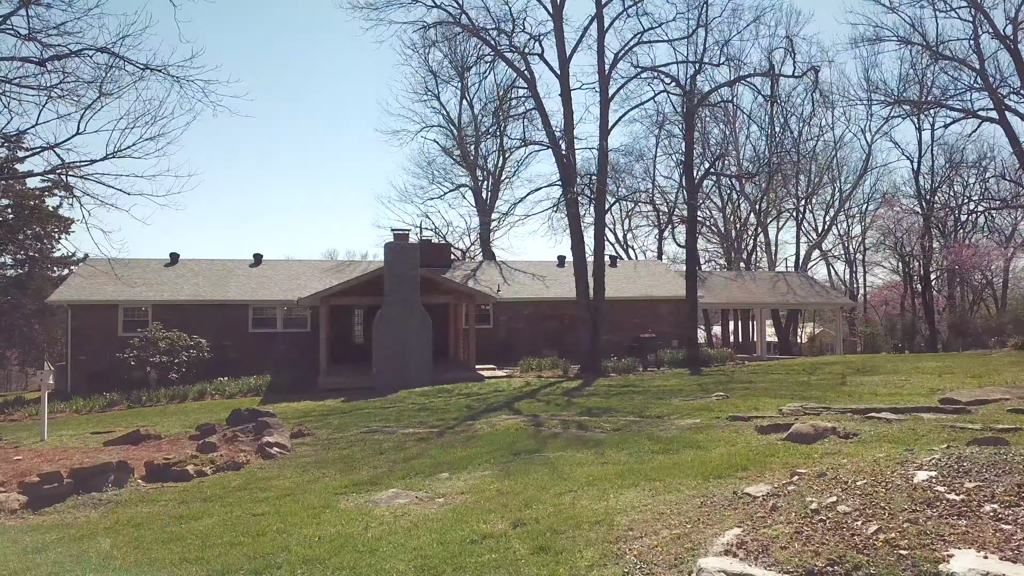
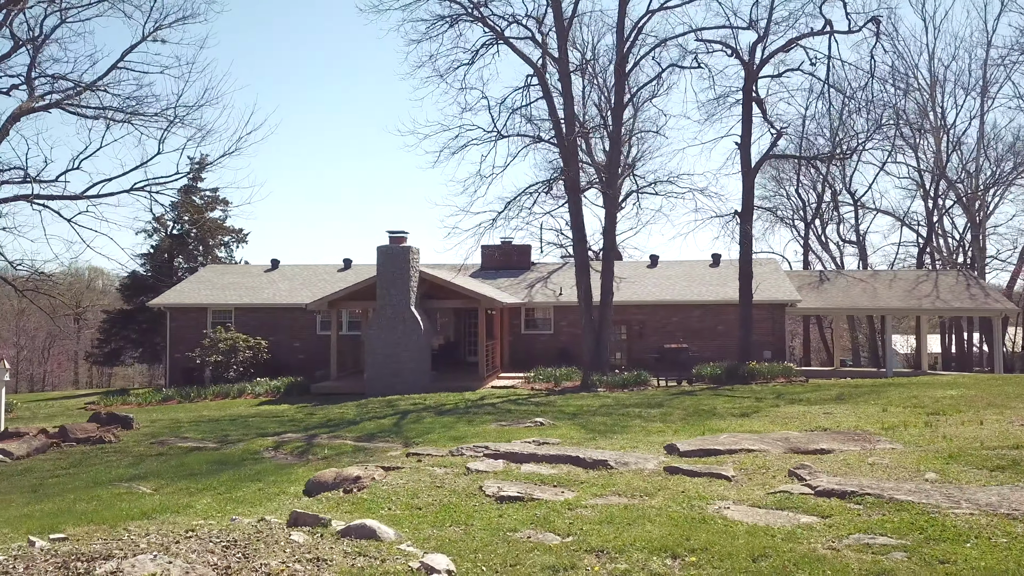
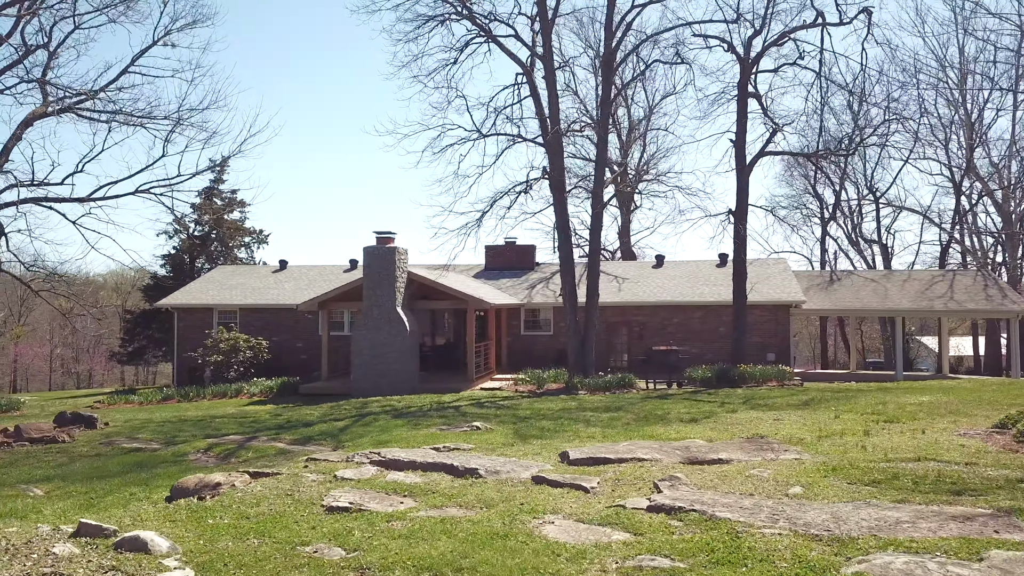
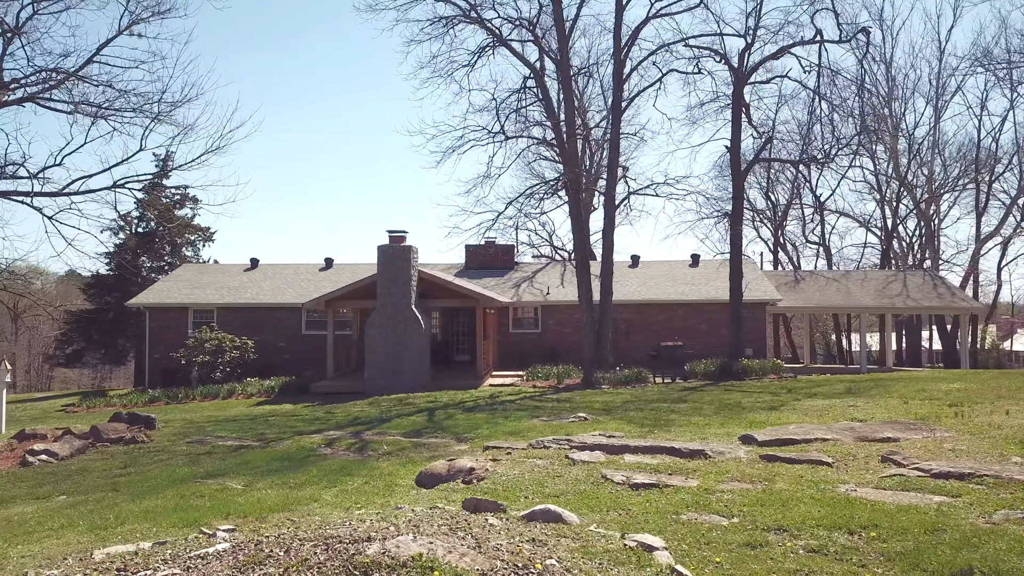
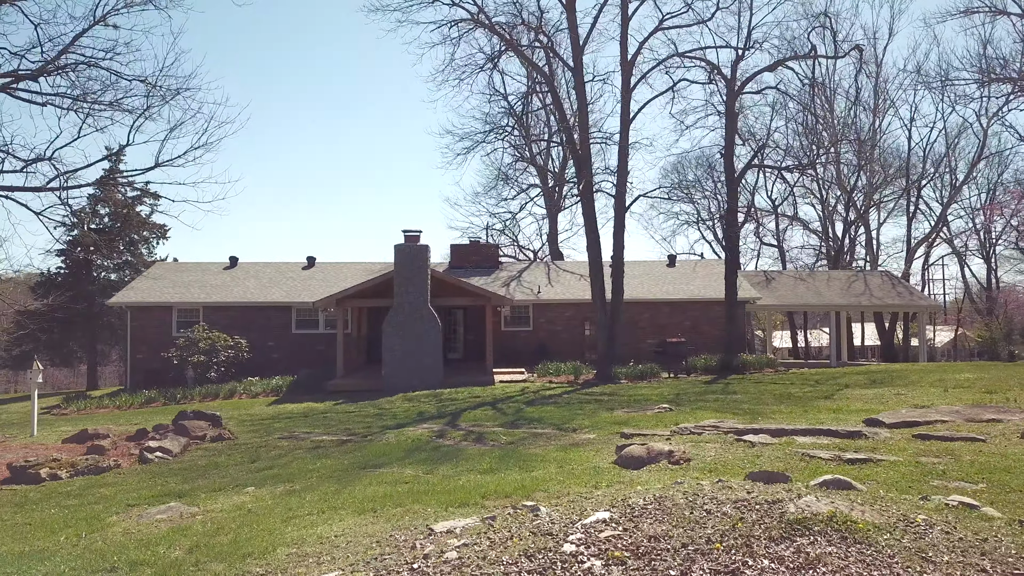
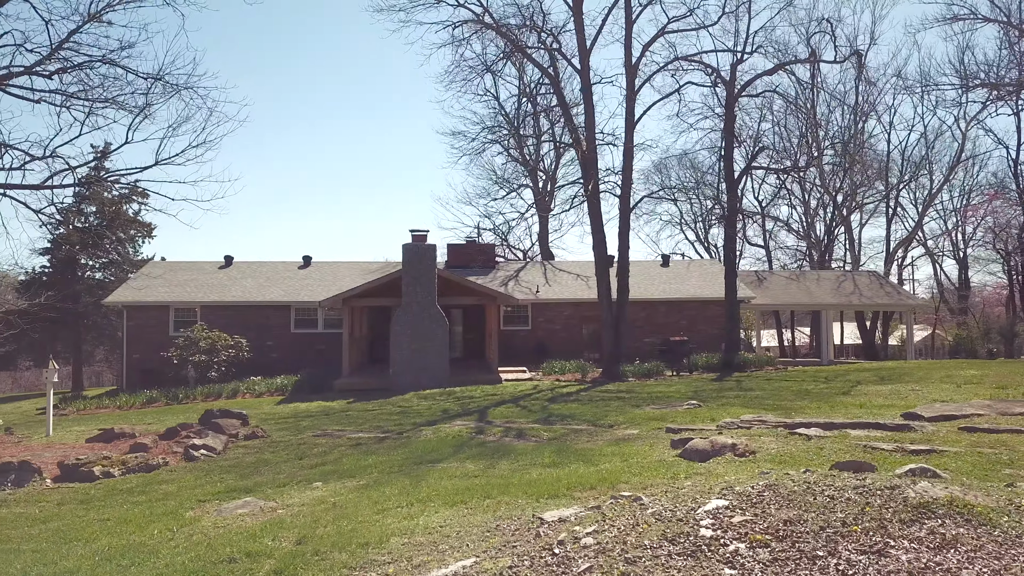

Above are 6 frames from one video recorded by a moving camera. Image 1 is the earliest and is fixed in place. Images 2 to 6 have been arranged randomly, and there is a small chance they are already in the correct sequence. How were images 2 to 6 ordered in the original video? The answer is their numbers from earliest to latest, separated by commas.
6, 5, 4, 2, 3
